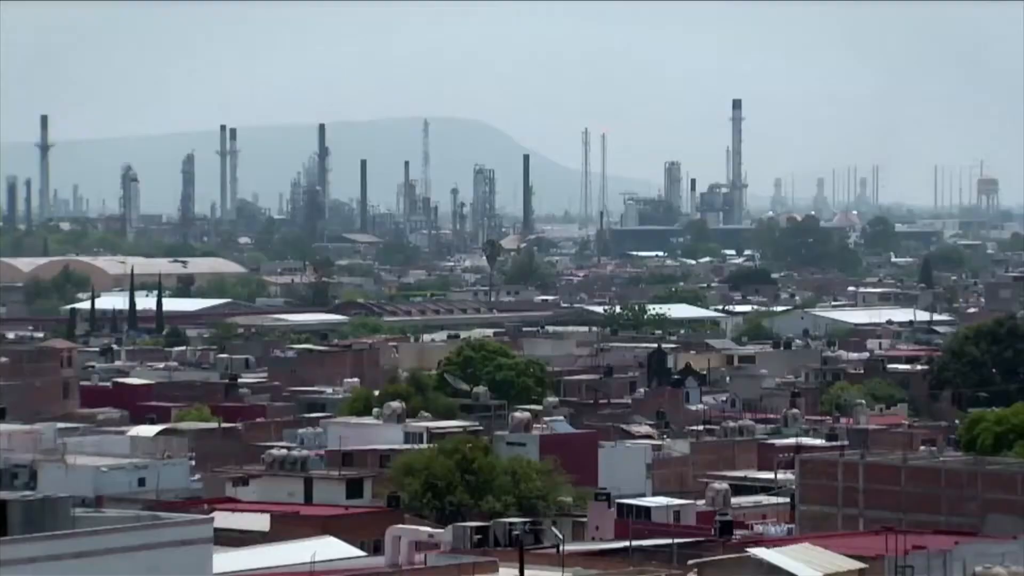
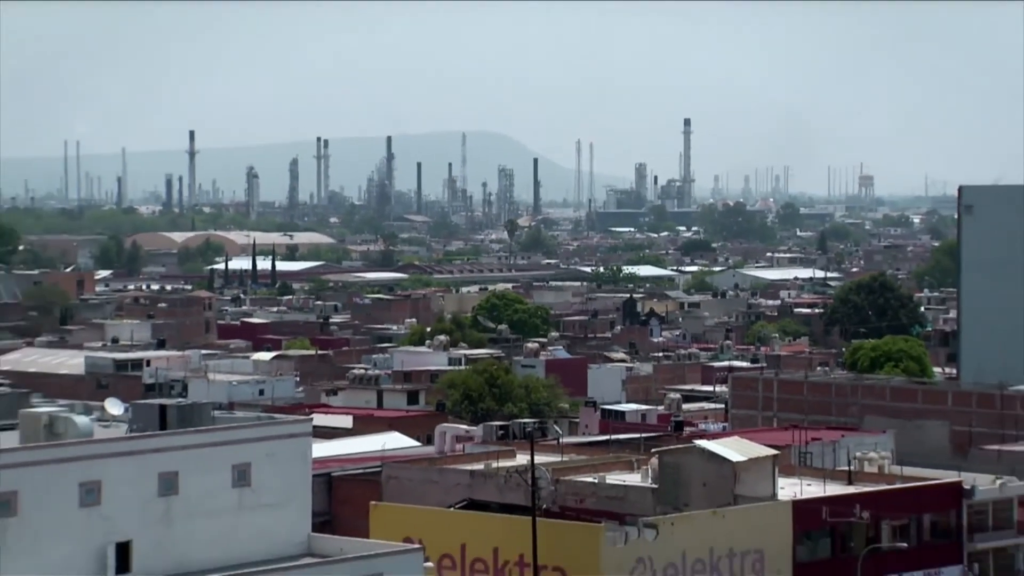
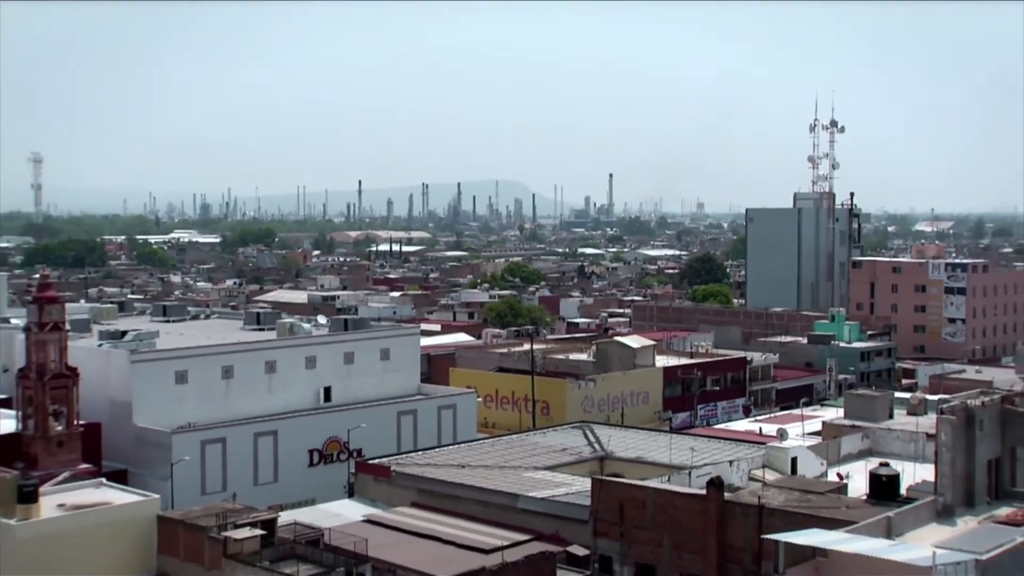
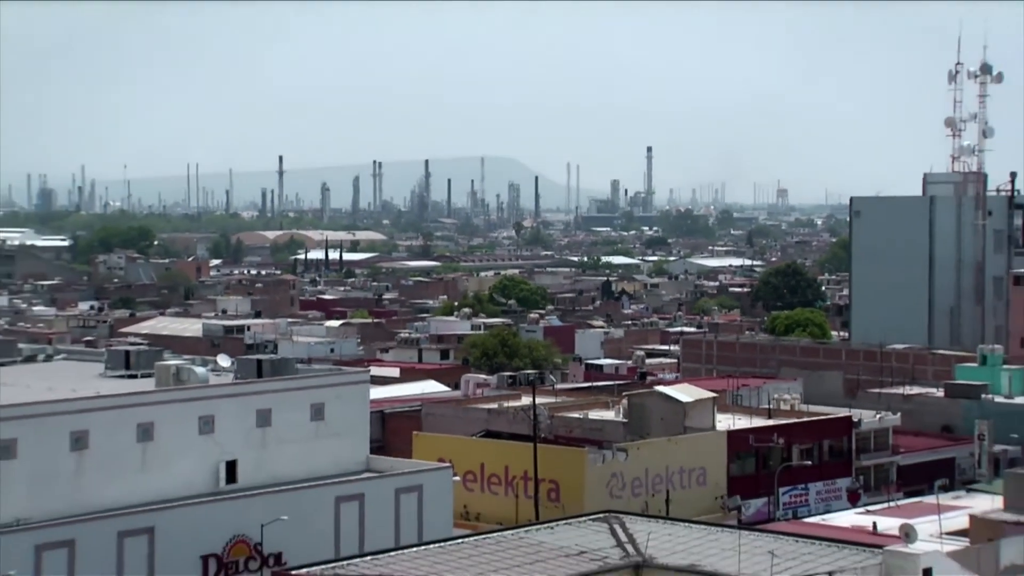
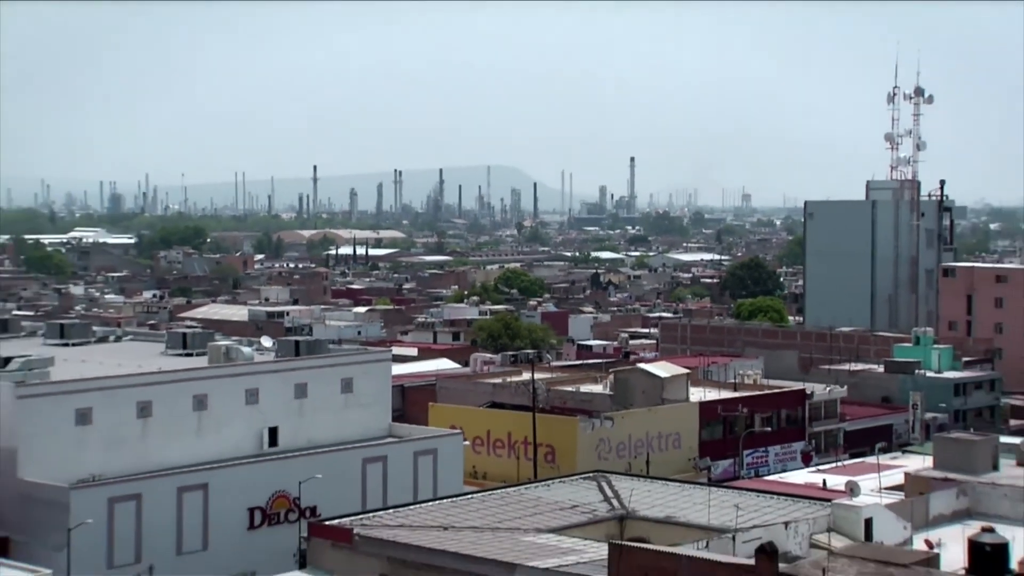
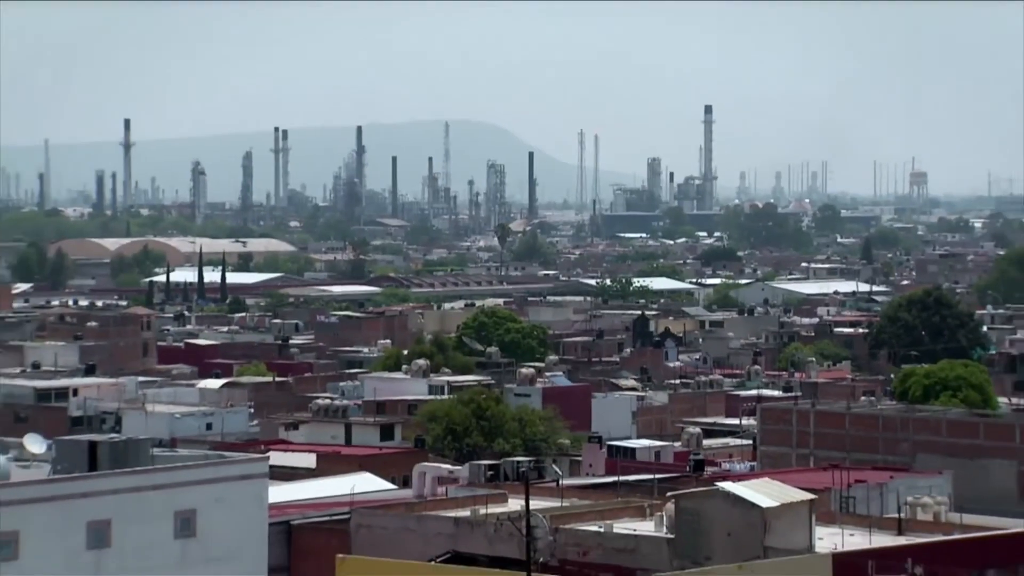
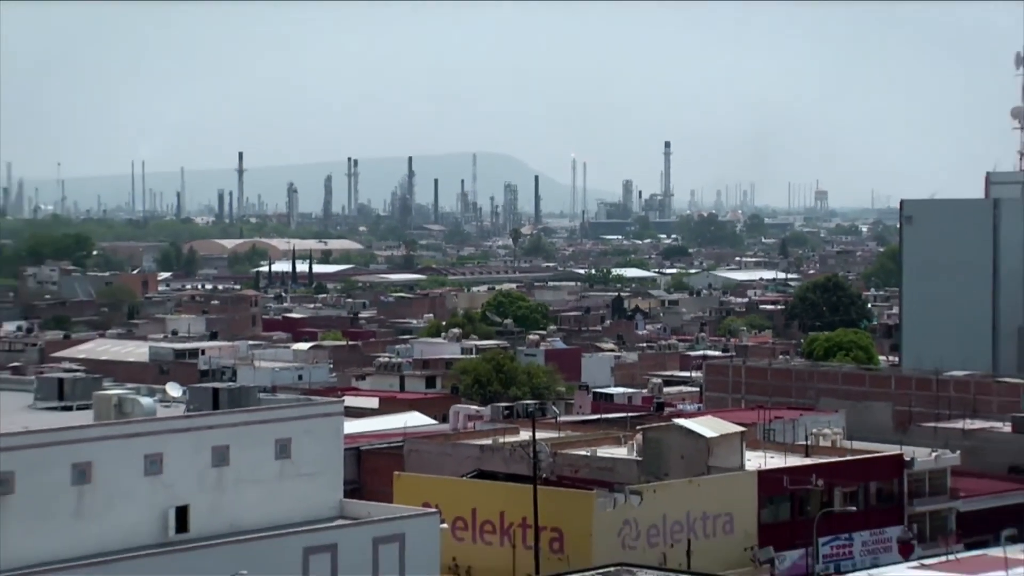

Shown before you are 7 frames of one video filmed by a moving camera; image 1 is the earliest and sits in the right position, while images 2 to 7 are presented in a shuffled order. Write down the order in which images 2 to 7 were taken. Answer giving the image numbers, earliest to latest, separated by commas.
6, 2, 7, 4, 5, 3
